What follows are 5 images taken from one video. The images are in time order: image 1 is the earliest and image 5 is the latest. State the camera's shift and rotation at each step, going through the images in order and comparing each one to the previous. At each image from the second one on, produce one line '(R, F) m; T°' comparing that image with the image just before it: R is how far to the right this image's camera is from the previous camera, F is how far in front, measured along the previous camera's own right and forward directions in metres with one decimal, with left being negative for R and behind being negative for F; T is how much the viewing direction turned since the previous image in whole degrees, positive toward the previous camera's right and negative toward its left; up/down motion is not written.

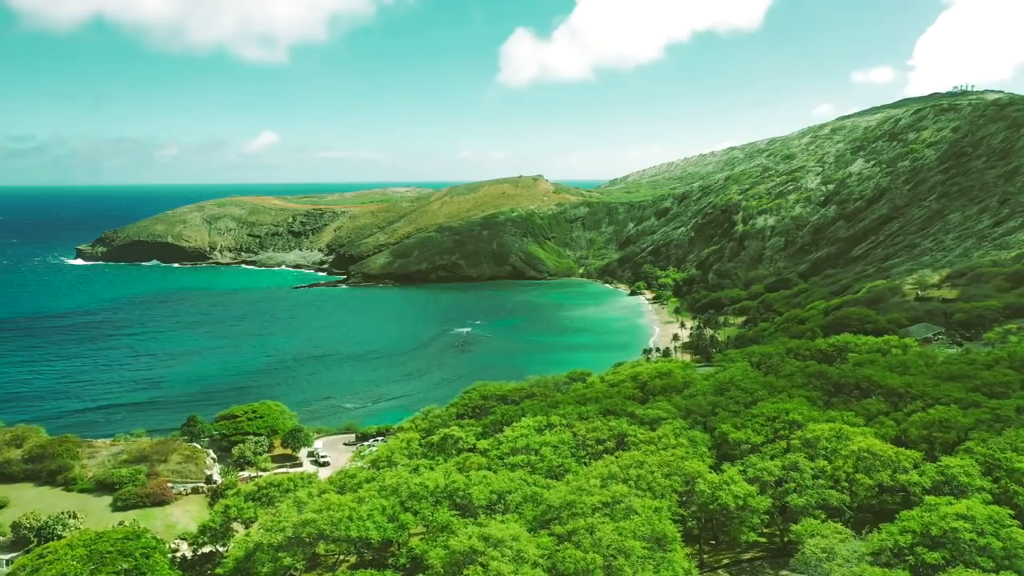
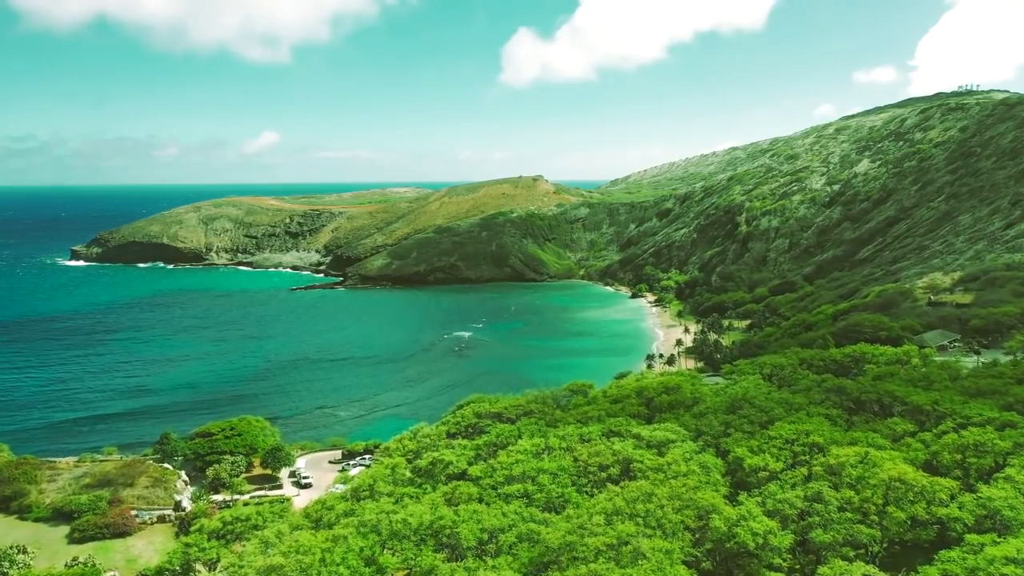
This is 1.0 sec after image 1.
(+0.2, +2.4) m; 0°
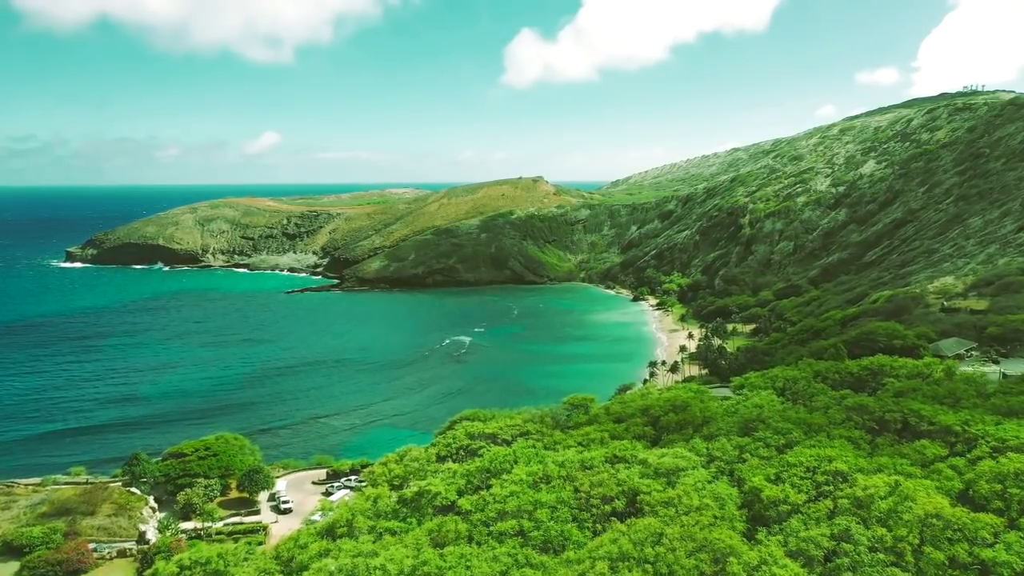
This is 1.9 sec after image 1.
(+0.2, +2.3) m; 0°
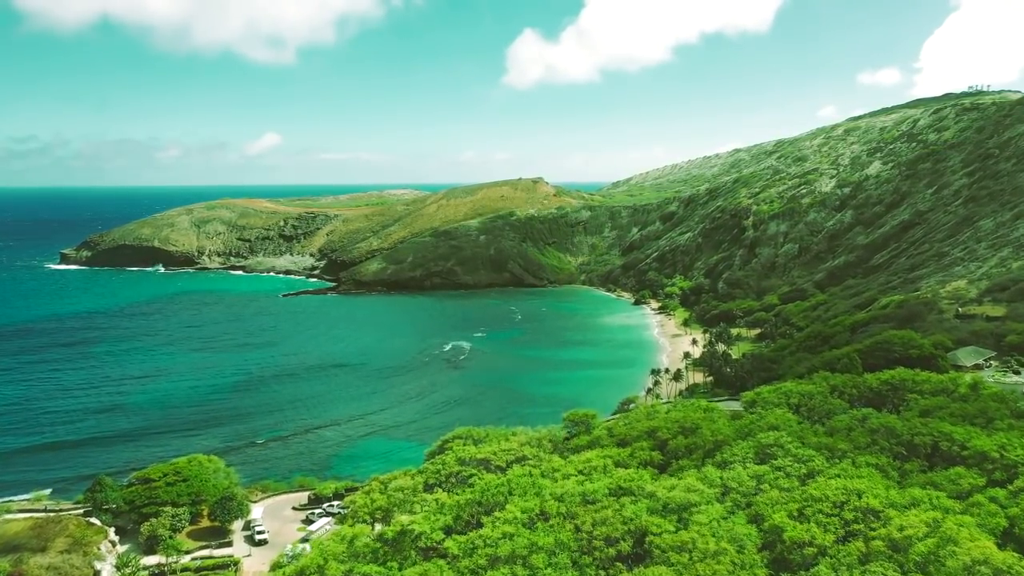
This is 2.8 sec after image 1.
(+0.2, +2.4) m; 0°
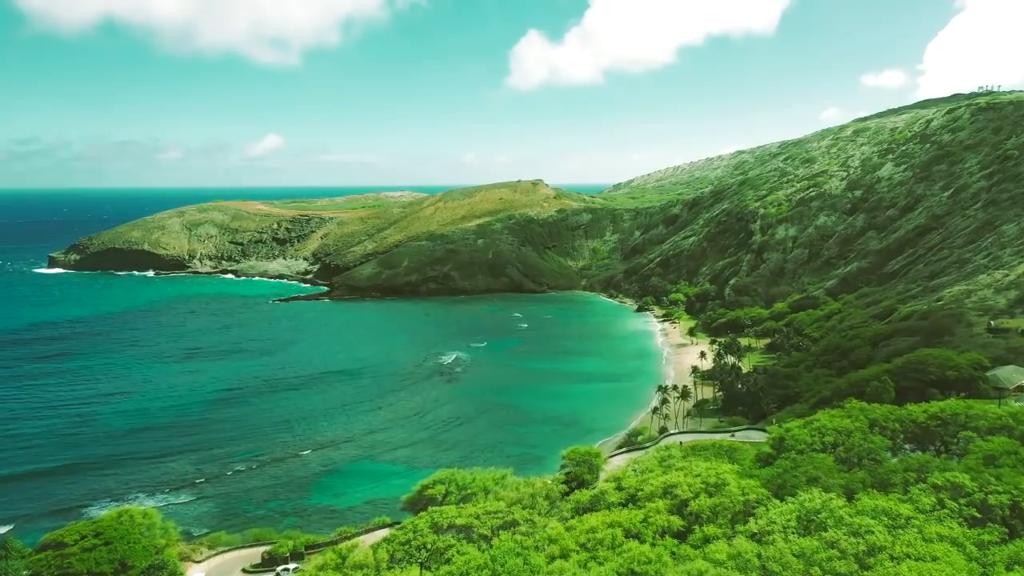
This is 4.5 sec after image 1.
(+0.5, +4.8) m; 0°
